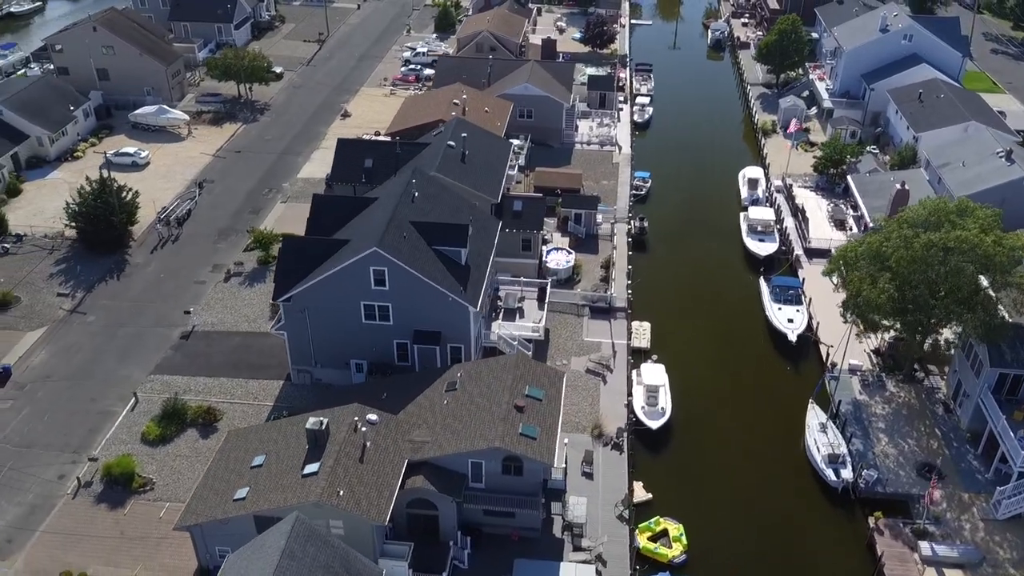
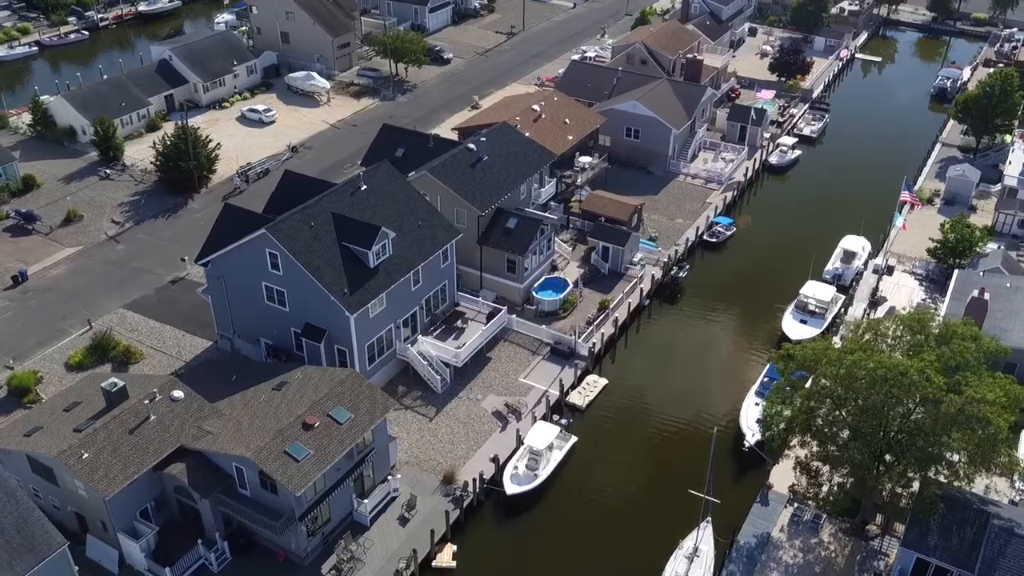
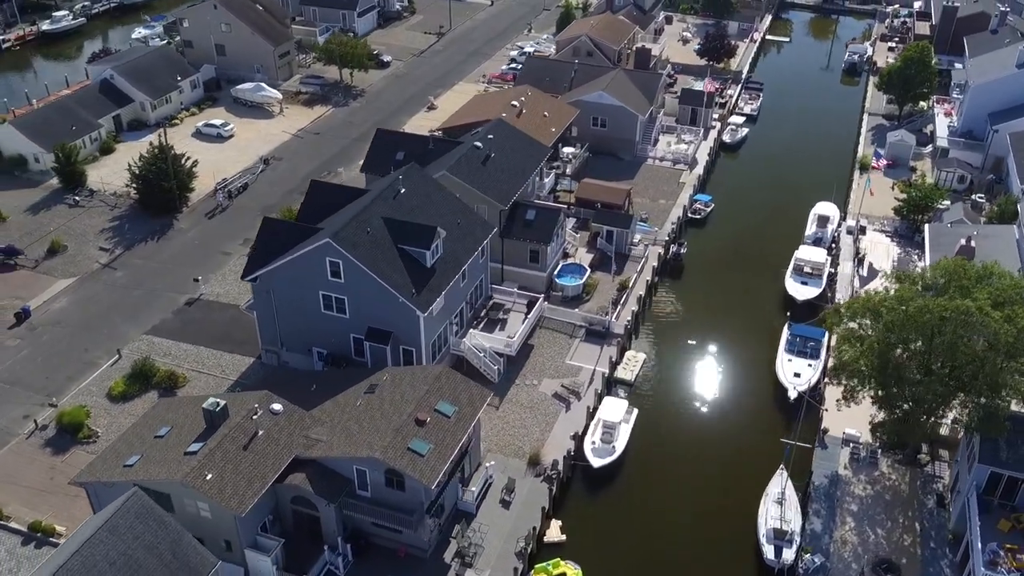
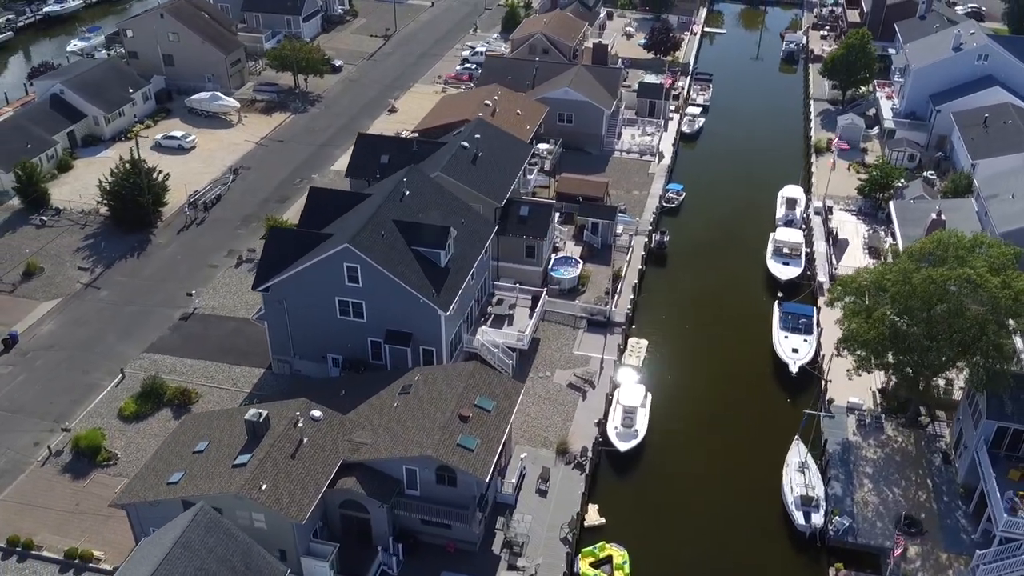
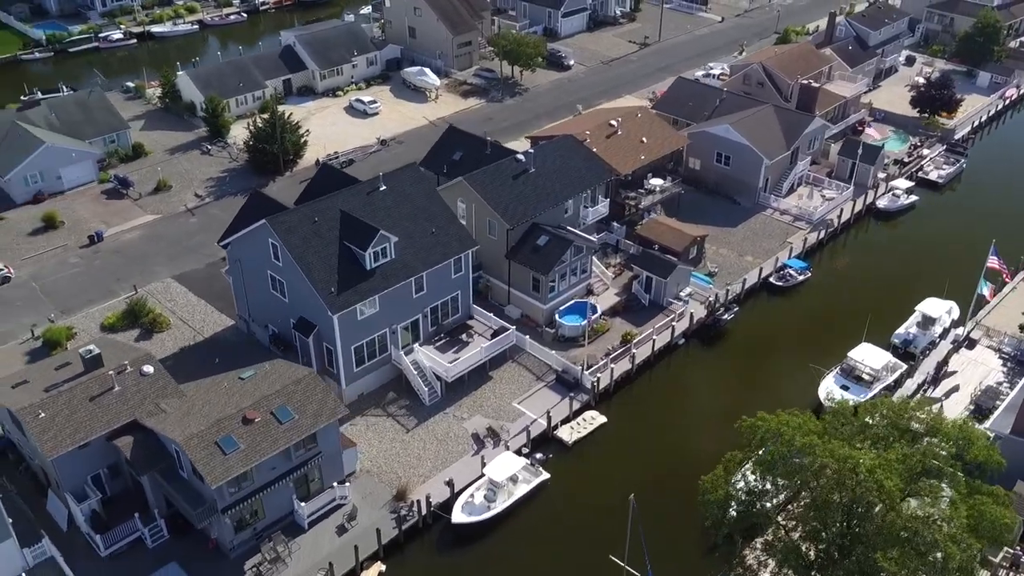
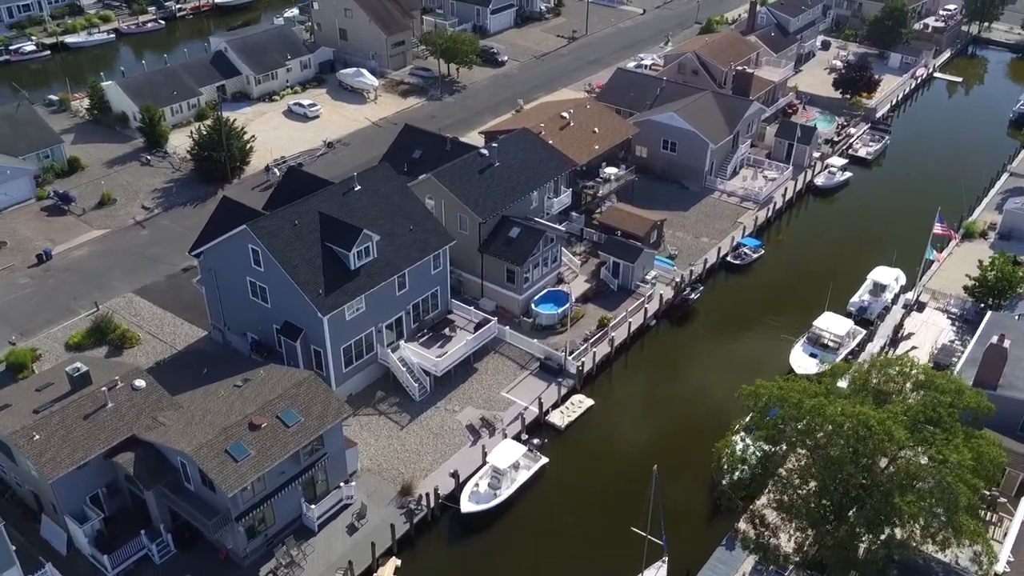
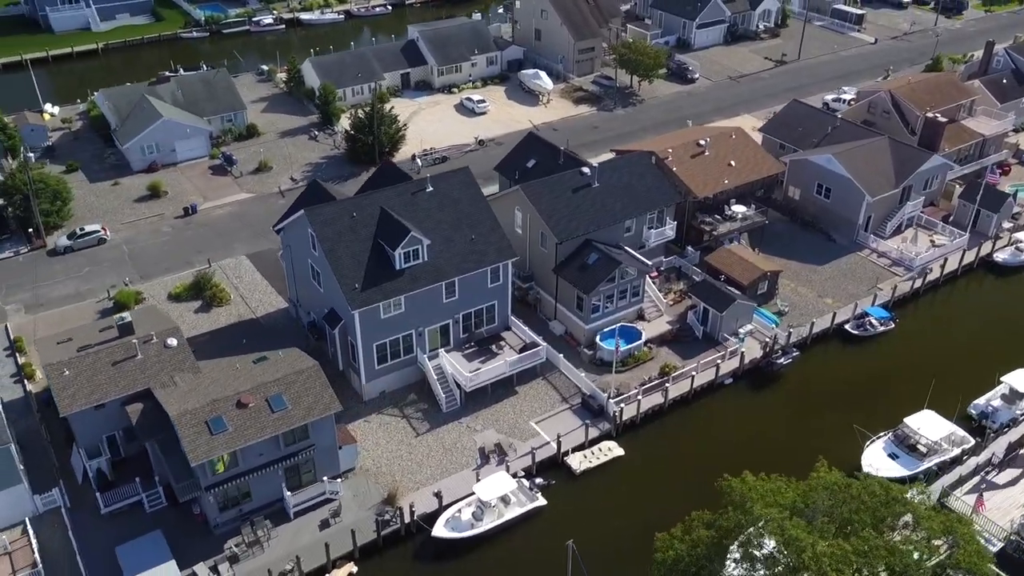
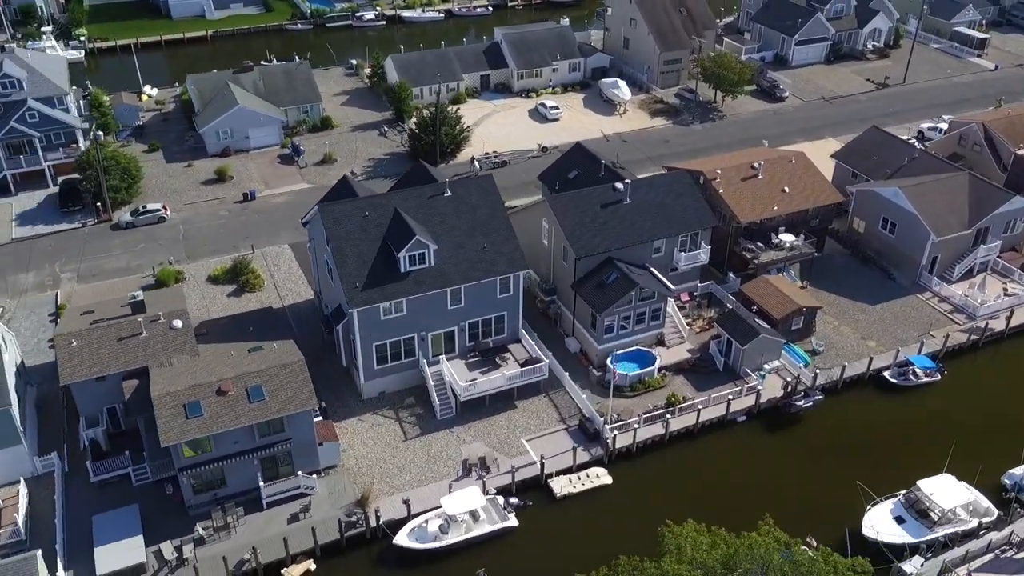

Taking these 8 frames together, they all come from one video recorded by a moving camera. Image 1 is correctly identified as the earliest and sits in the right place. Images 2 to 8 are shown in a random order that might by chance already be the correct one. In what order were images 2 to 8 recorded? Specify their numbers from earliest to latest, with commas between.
4, 3, 2, 6, 5, 7, 8
